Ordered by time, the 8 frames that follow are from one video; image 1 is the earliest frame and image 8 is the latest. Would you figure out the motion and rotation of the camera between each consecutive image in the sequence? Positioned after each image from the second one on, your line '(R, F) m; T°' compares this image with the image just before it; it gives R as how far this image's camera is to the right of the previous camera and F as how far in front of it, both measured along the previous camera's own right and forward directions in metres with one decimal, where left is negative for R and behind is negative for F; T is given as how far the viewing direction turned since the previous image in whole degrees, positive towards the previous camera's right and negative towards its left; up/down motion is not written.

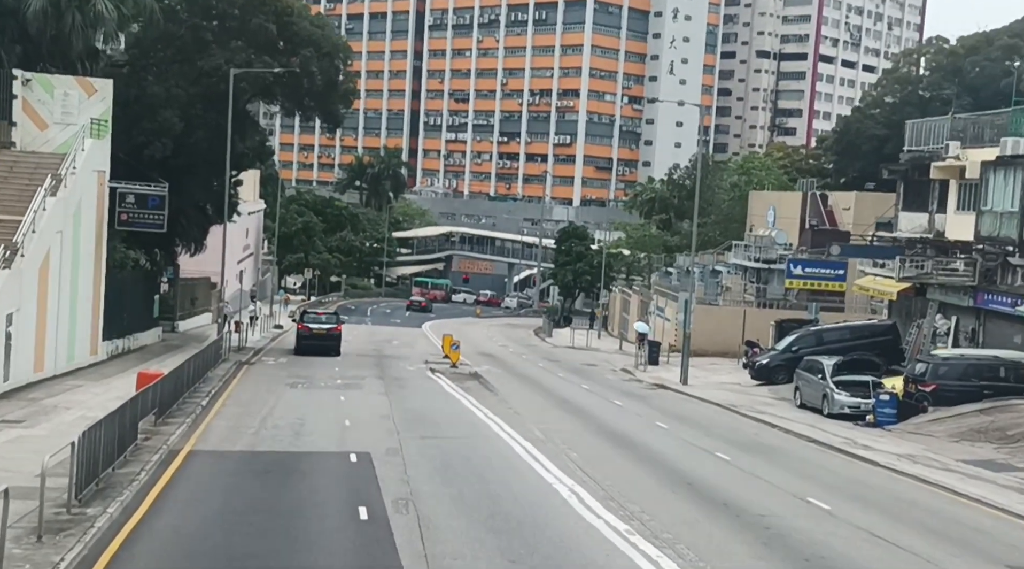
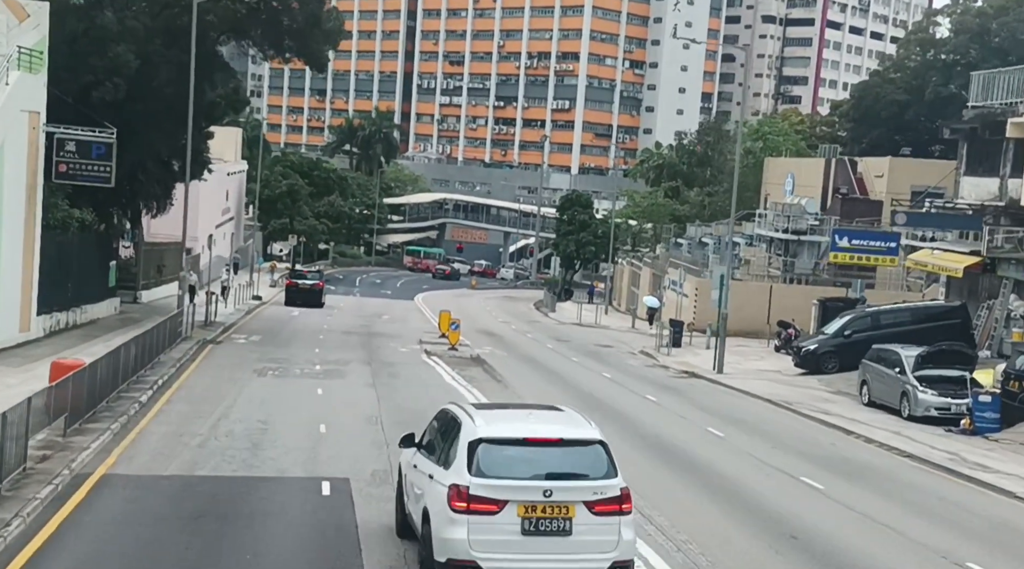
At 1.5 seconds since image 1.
(-0.5, +5.8) m; 0°
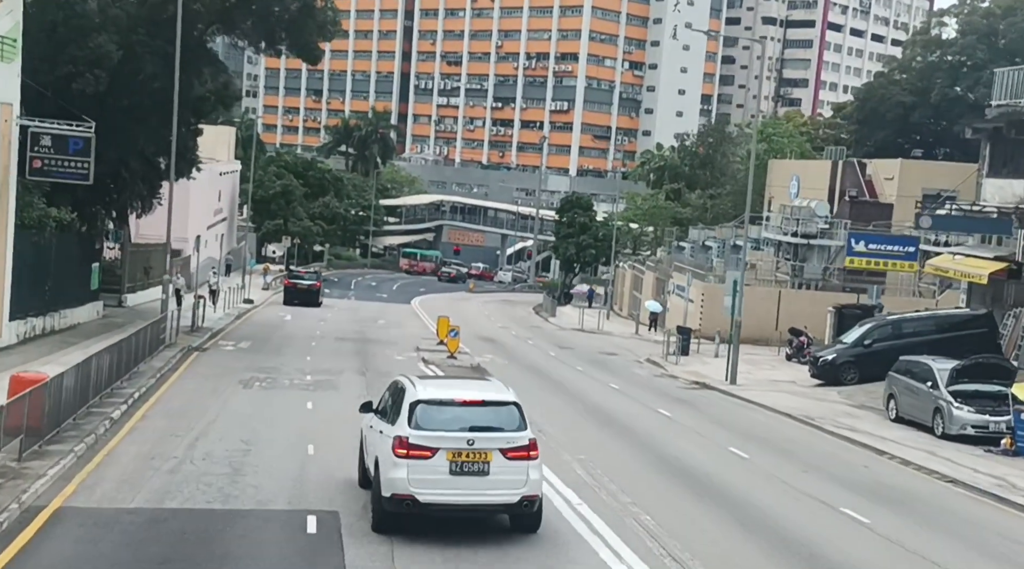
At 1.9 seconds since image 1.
(-0.2, +1.9) m; 0°
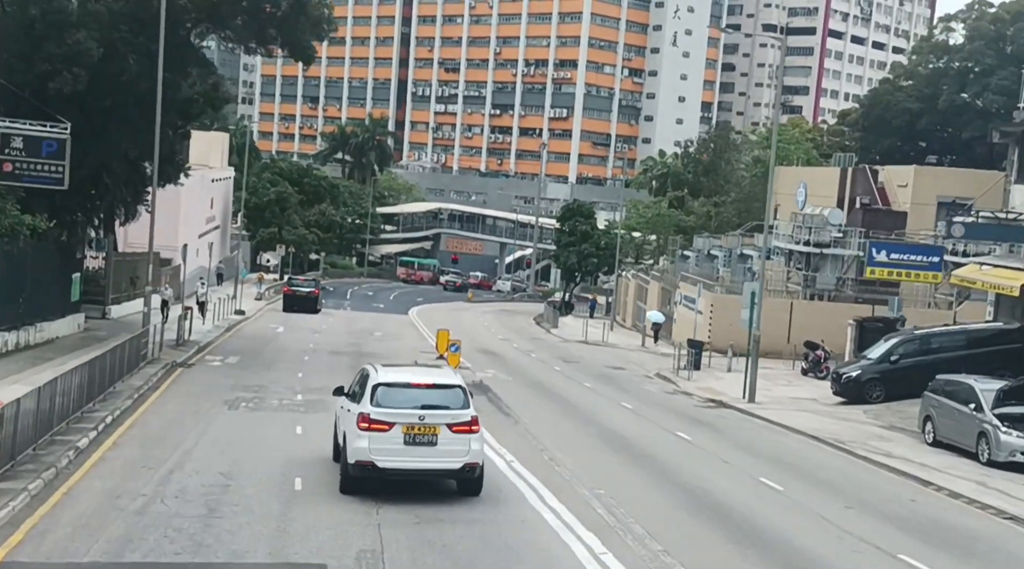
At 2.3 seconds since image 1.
(-0.2, +2.0) m; 0°
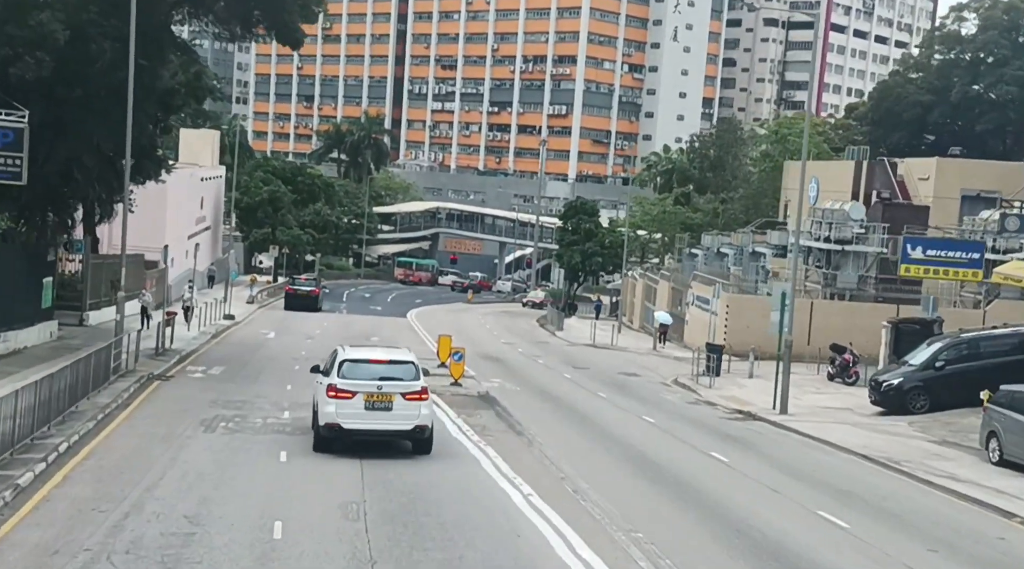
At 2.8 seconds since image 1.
(-0.3, +2.8) m; 0°
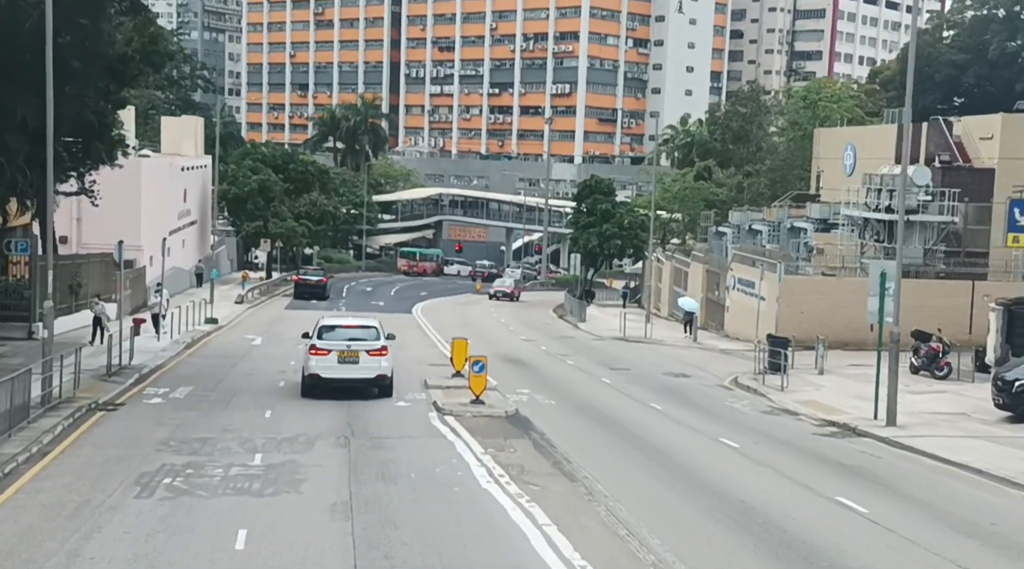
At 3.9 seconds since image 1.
(-0.5, +6.1) m; 0°
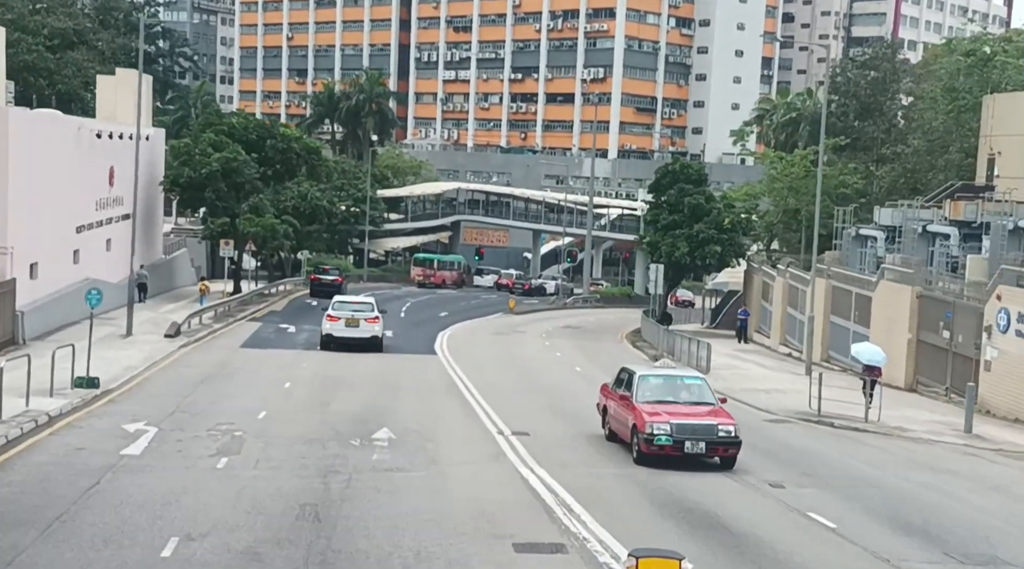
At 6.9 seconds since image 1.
(-2.4, +20.4) m; 0°
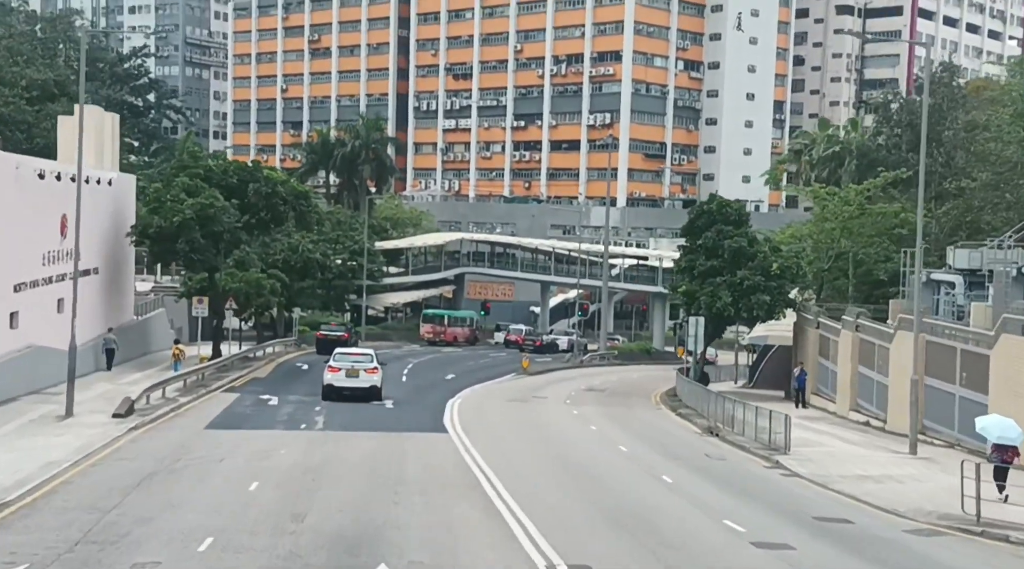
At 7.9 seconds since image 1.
(-0.7, +7.0) m; 0°
